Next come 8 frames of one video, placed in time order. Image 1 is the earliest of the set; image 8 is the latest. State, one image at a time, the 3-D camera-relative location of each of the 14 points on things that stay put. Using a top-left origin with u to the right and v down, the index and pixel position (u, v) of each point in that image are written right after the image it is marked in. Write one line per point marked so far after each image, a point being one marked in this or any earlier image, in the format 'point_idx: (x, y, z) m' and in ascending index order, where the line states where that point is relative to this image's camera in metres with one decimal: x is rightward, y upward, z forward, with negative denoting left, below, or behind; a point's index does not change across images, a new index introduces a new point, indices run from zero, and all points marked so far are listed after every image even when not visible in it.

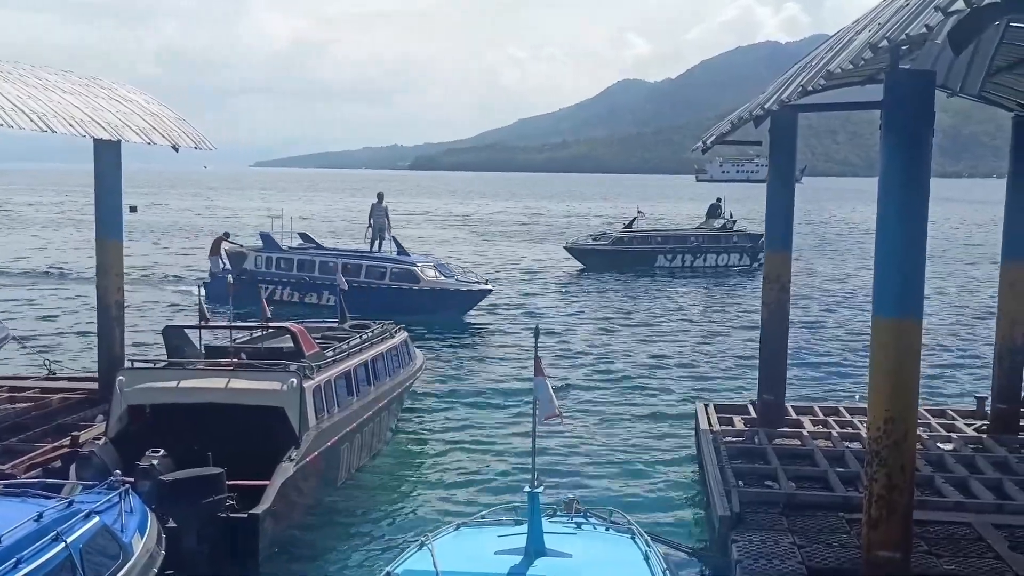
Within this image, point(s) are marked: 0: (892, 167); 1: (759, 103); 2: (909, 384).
0: (+6.0, +1.9, +14.7) m
1: (+4.9, +3.7, +18.7) m
2: (+6.3, -1.3, +14.7) m
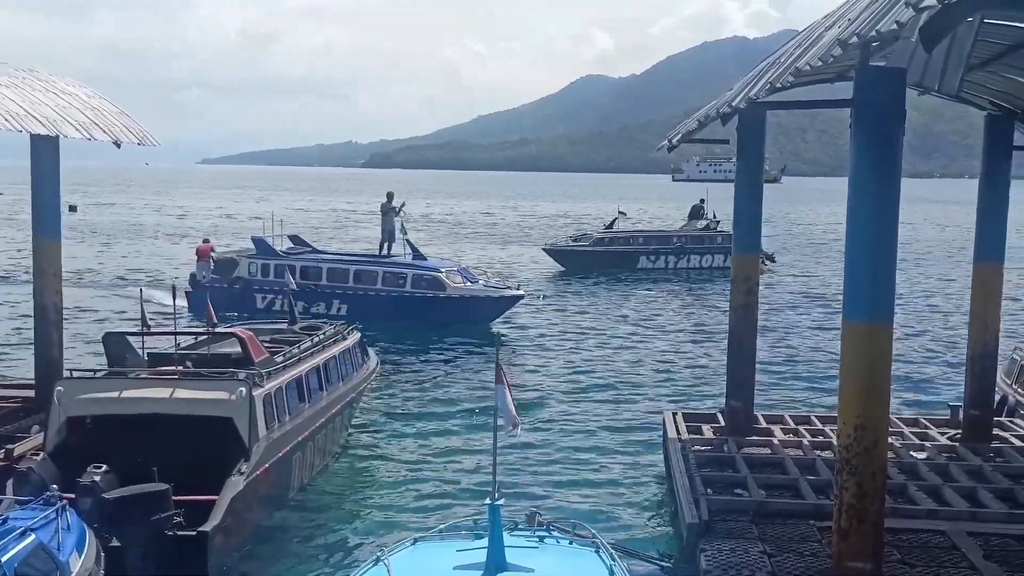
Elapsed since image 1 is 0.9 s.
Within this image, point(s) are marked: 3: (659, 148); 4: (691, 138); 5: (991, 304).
0: (+5.2, +1.7, +14.1) m
1: (+4.1, +3.6, +18.1) m
2: (+5.5, -1.5, +14.2) m
3: (+3.0, +2.9, +19.5) m
4: (+3.5, +3.0, +18.7) m
5: (+9.5, -0.3, +19.2) m
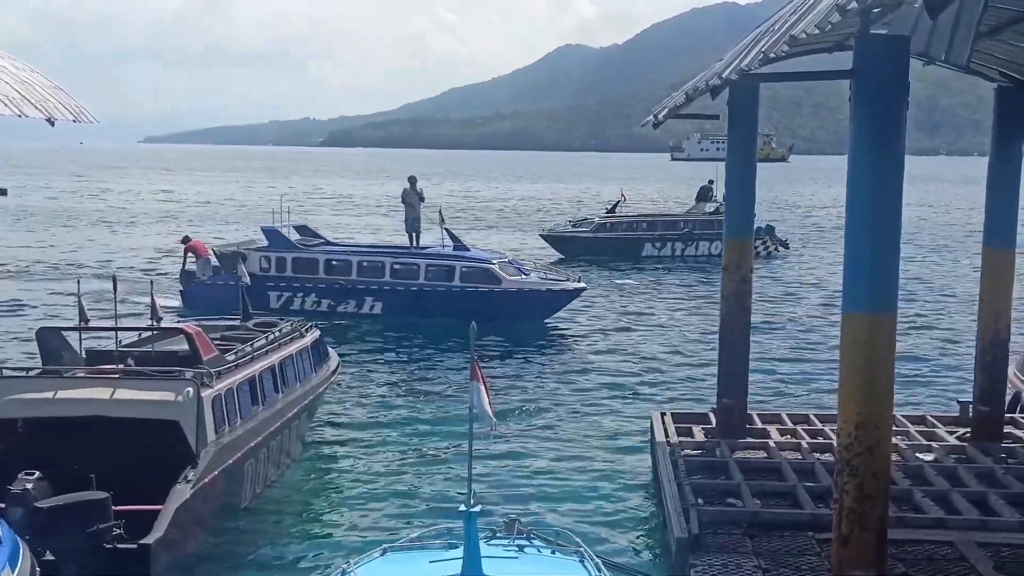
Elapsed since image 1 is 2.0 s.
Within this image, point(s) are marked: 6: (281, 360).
0: (+4.7, +1.9, +12.6) m
1: (+3.6, +3.8, +16.6) m
2: (+5.0, -1.3, +12.7) m
3: (+2.5, +3.1, +18.0) m
4: (+3.0, +3.2, +17.2) m
5: (+9.0, -0.1, +17.7) m
6: (-4.8, -1.5, +19.3) m
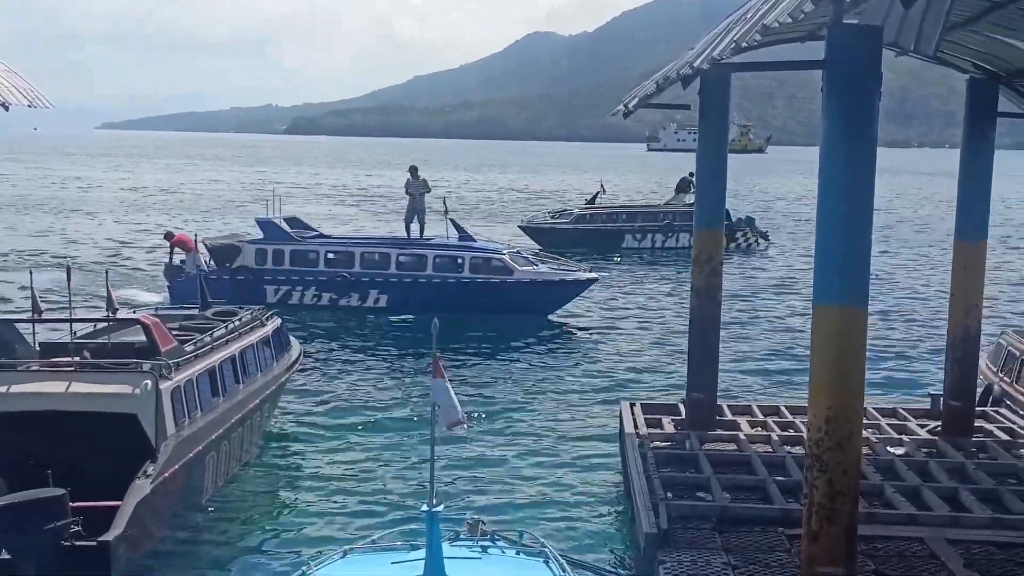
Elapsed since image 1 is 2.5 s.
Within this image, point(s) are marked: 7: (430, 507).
0: (+4.2, +2.0, +12.4) m
1: (+3.0, +3.9, +16.3) m
2: (+4.5, -1.2, +12.5) m
3: (+1.9, +3.2, +17.7) m
4: (+2.4, +3.3, +16.9) m
5: (+8.4, +0.1, +17.6) m
6: (-5.4, -1.3, +18.9) m
7: (-1.1, -2.9, +12.5) m
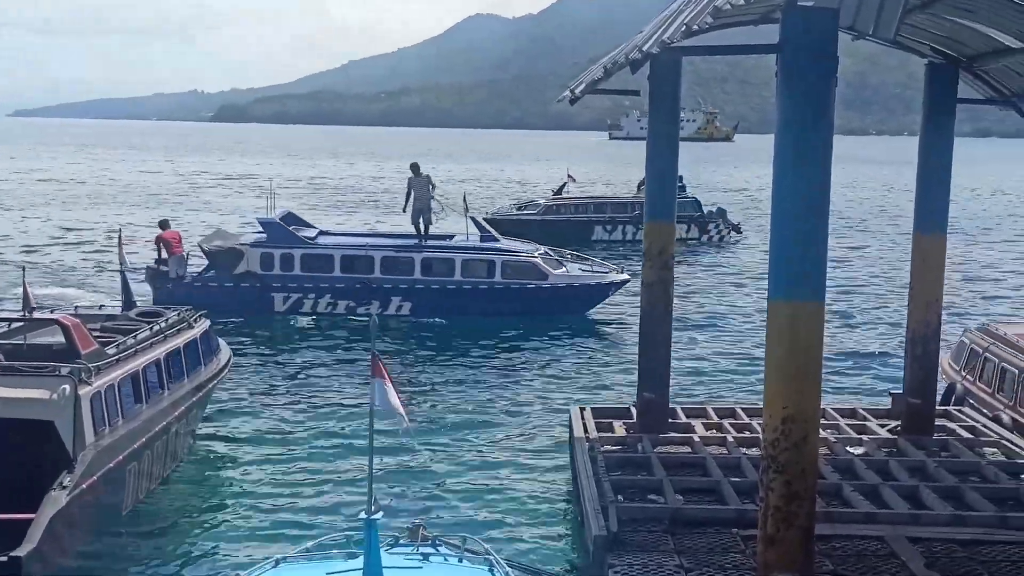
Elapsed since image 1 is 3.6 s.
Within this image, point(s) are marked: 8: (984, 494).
0: (+3.3, +2.0, +11.7) m
1: (+2.0, +4.0, +15.5) m
2: (+3.6, -1.1, +11.8) m
3: (+0.9, +3.3, +16.9) m
4: (+1.4, +3.4, +16.2) m
5: (+7.4, +0.2, +17.0) m
6: (-6.4, -1.2, +18.0) m
7: (-1.9, -2.8, +11.7) m
8: (+7.9, -3.4, +15.9) m
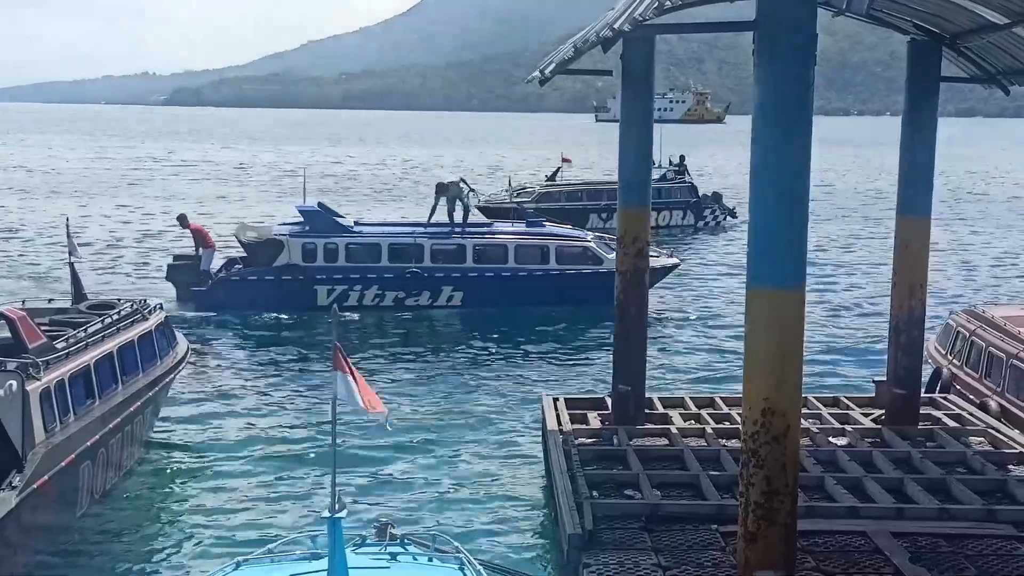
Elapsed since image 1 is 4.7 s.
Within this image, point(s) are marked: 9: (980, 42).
0: (+2.9, +2.2, +11.1) m
1: (+1.5, +4.1, +14.9) m
2: (+3.2, -1.0, +11.2) m
3: (+0.3, +3.5, +16.2) m
4: (+0.9, +3.6, +15.5) m
5: (+6.9, +0.4, +16.4) m
6: (-7.0, -1.1, +17.3) m
7: (-2.4, -2.7, +11.1) m
8: (+7.4, -3.2, +15.4) m
9: (+7.5, +4.0, +15.4) m
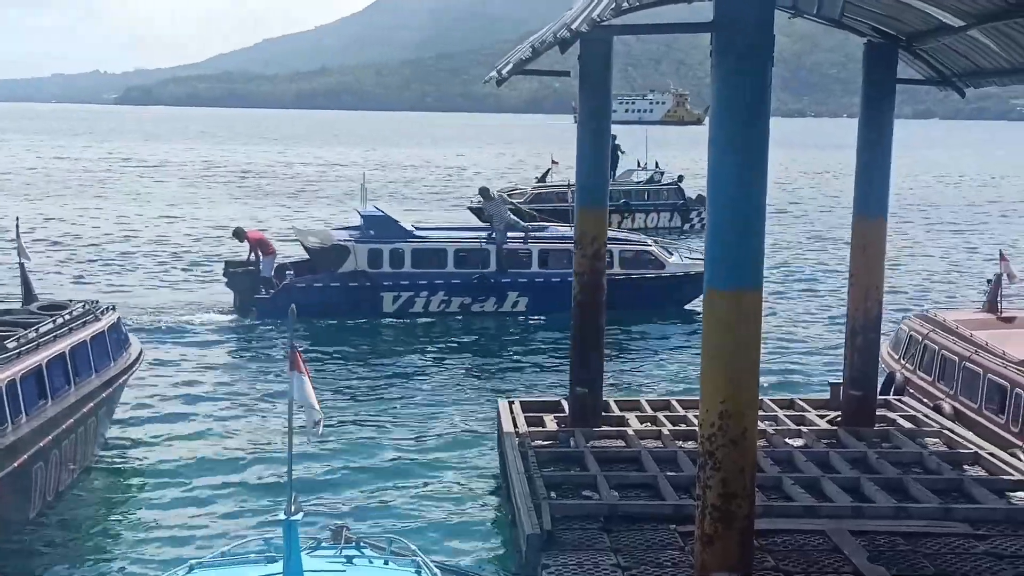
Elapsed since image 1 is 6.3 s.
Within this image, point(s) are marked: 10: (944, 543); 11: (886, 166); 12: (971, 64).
0: (+2.2, +2.1, +11.0) m
1: (+0.8, +4.1, +14.8) m
2: (+2.6, -1.1, +11.2) m
3: (-0.4, +3.5, +16.1) m
4: (+0.2, +3.5, +15.4) m
5: (+6.2, +0.4, +16.5) m
6: (-7.7, -1.1, +17.1) m
7: (-3.0, -2.8, +11.0) m
8: (+6.7, -3.2, +15.5) m
9: (+6.8, +3.9, +15.4) m
10: (+6.3, -3.7, +14.0) m
11: (+6.4, +2.1, +16.3) m
12: (+7.5, +3.7, +15.6) m
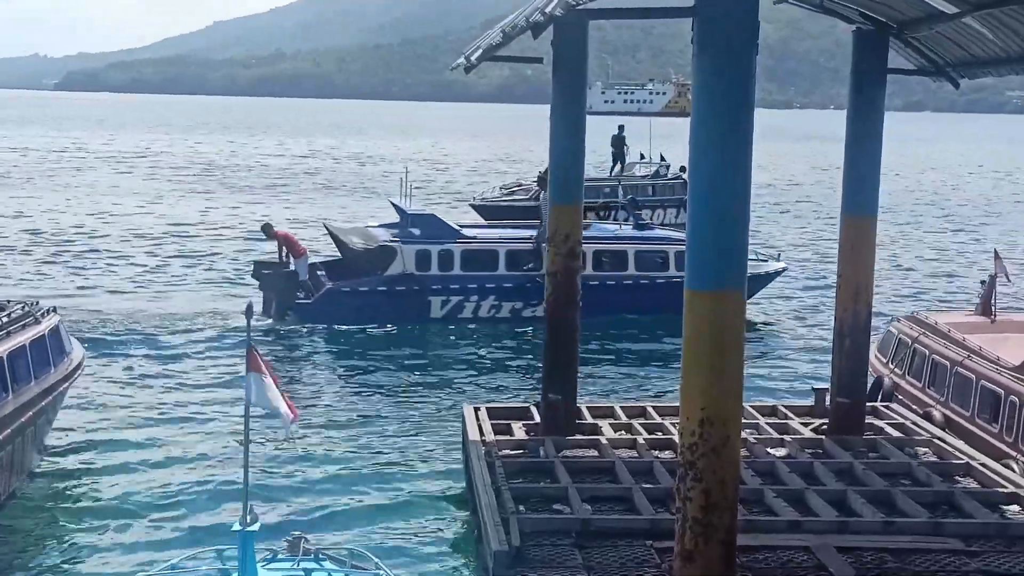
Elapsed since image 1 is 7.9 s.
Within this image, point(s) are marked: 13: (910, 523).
0: (+1.8, +2.2, +10.2) m
1: (+0.4, +4.1, +14.0) m
2: (+2.2, -1.0, +10.3) m
3: (-0.8, +3.5, +15.3) m
4: (-0.3, +3.5, +14.5) m
5: (+5.7, +0.4, +15.7) m
6: (-8.2, -1.0, +16.1) m
7: (-3.4, -2.7, +10.0) m
8: (+6.2, -3.2, +14.6) m
9: (+6.4, +3.9, +14.6) m
10: (+5.8, -3.8, +13.1) m
11: (+5.9, +2.1, +15.5) m
12: (+7.0, +3.6, +14.8) m
13: (+5.7, -3.4, +13.8) m
